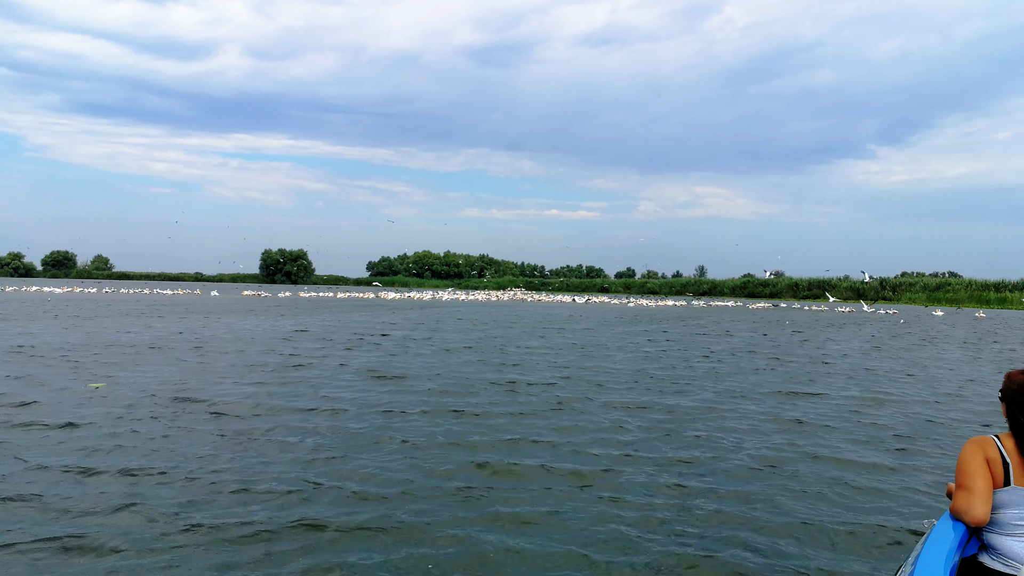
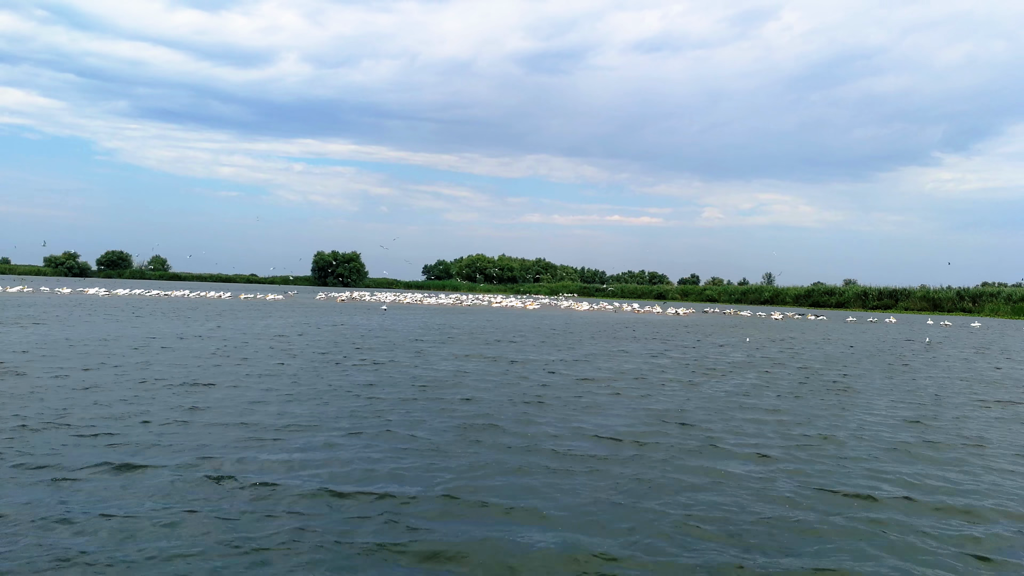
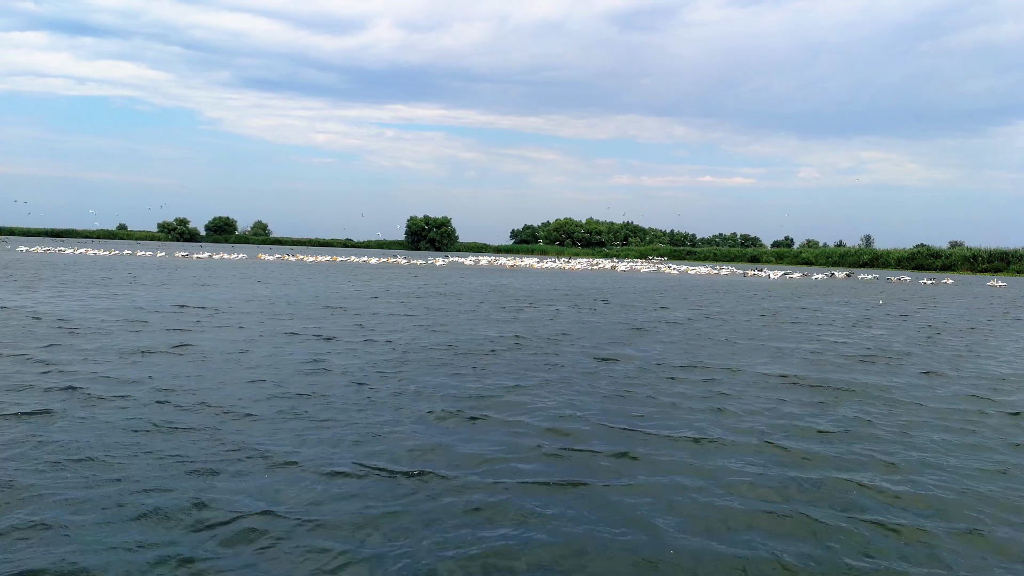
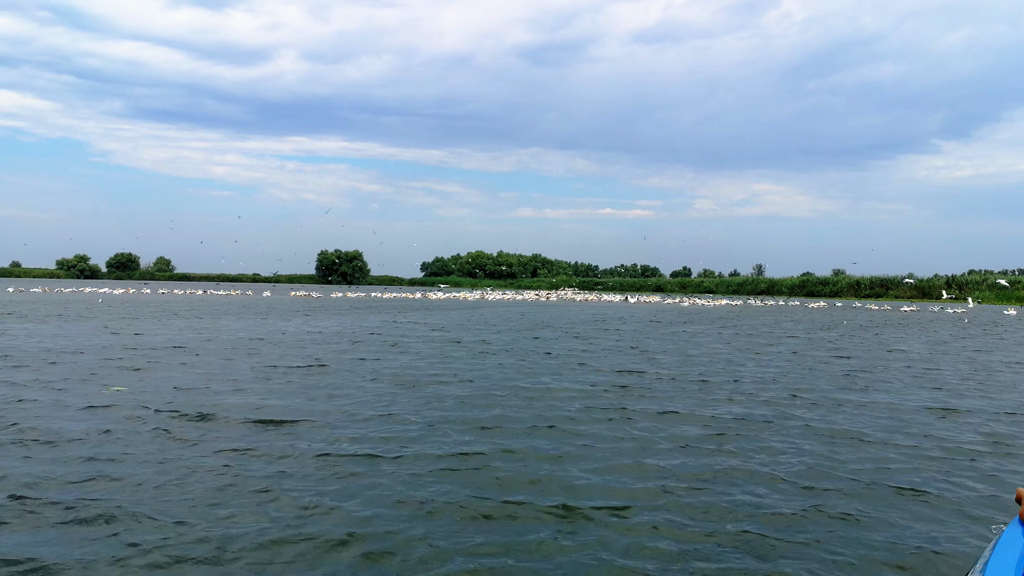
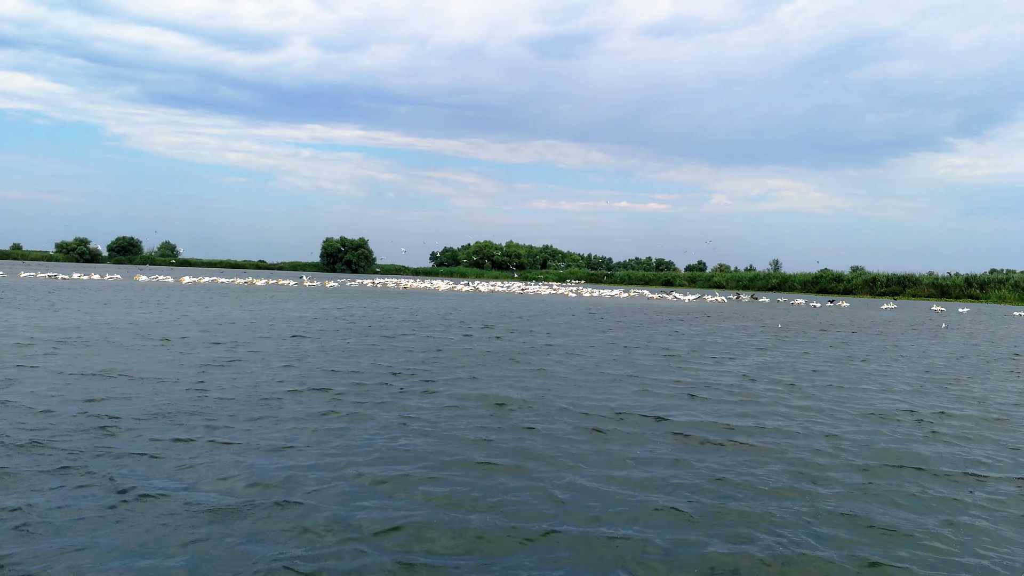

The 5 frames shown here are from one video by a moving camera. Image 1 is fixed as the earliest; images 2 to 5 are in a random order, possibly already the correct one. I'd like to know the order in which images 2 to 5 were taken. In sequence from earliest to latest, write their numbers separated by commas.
4, 3, 5, 2
